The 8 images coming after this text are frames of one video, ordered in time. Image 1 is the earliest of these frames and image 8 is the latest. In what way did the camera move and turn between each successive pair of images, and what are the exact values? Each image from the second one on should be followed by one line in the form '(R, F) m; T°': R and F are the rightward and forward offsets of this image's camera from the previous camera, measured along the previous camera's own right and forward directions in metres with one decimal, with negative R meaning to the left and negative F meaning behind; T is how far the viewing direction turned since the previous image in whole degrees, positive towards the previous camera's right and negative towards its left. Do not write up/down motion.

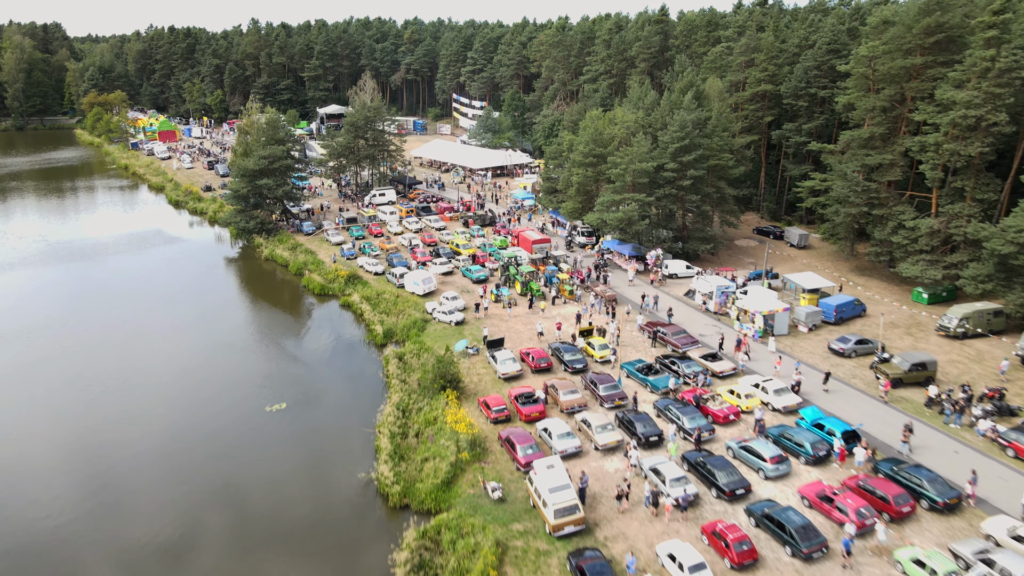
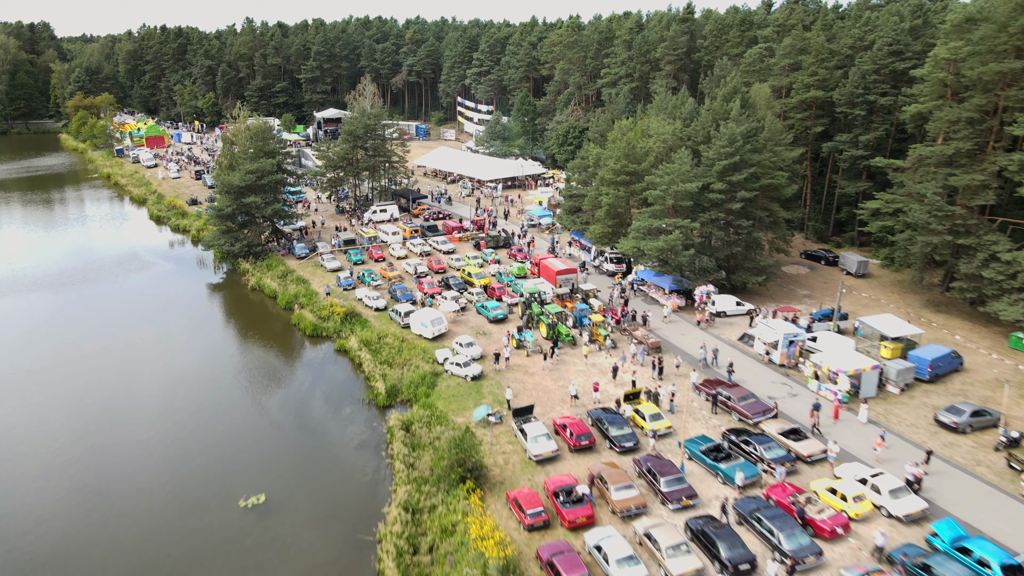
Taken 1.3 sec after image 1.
(-1.3, +6.1) m; 0°
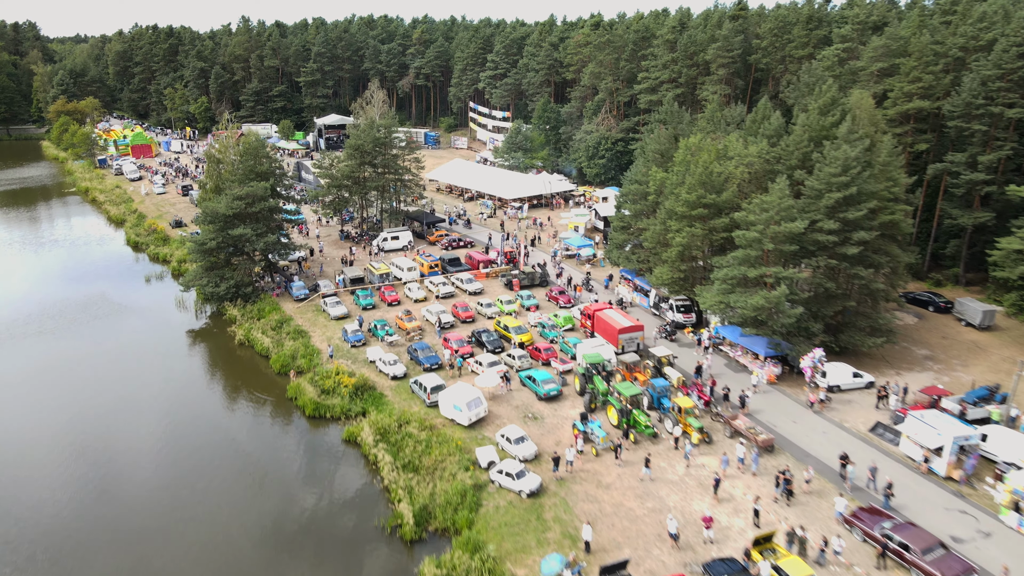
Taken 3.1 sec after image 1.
(-2.5, +8.3) m; 0°
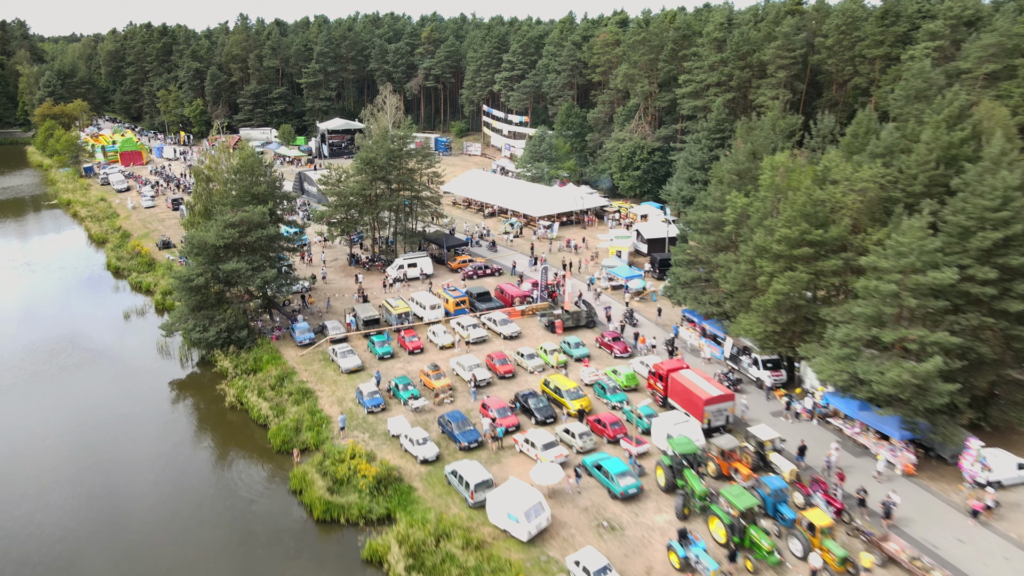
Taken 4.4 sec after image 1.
(-2.3, +6.7) m; 0°
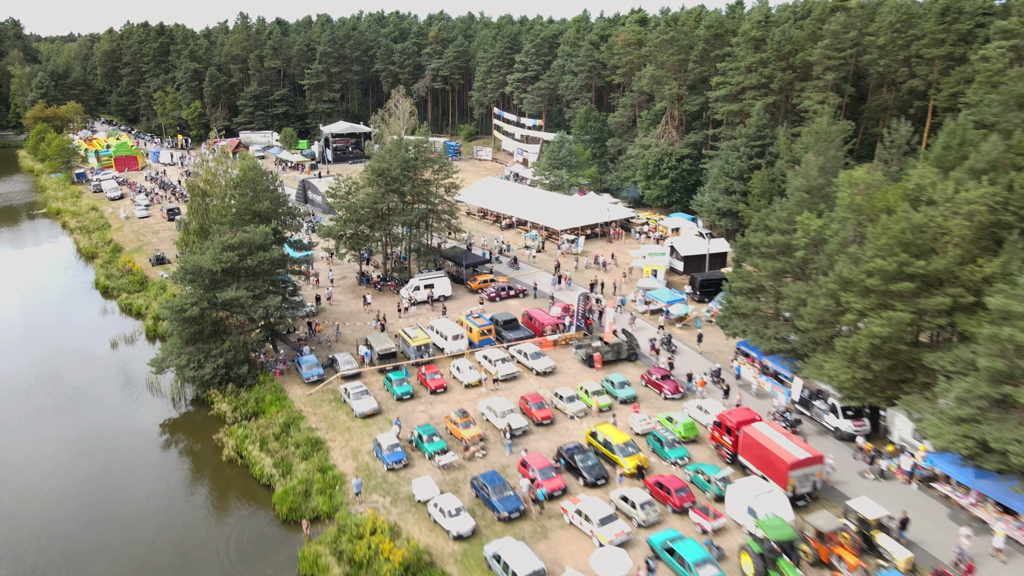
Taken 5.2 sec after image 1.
(-1.6, +4.1) m; 0°
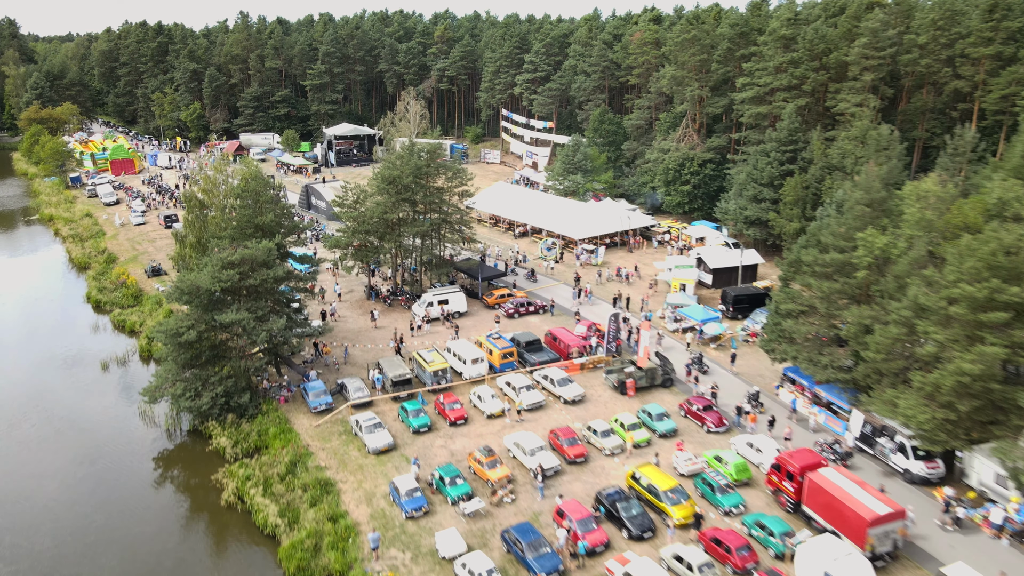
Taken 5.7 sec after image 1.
(-1.2, +2.7) m; 0°
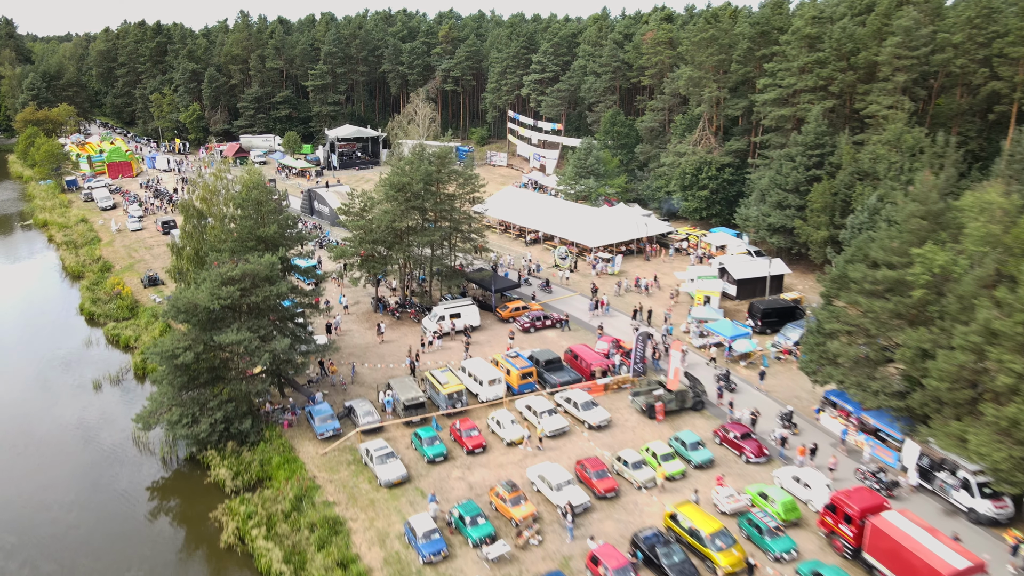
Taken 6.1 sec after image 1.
(-0.9, +2.1) m; 0°
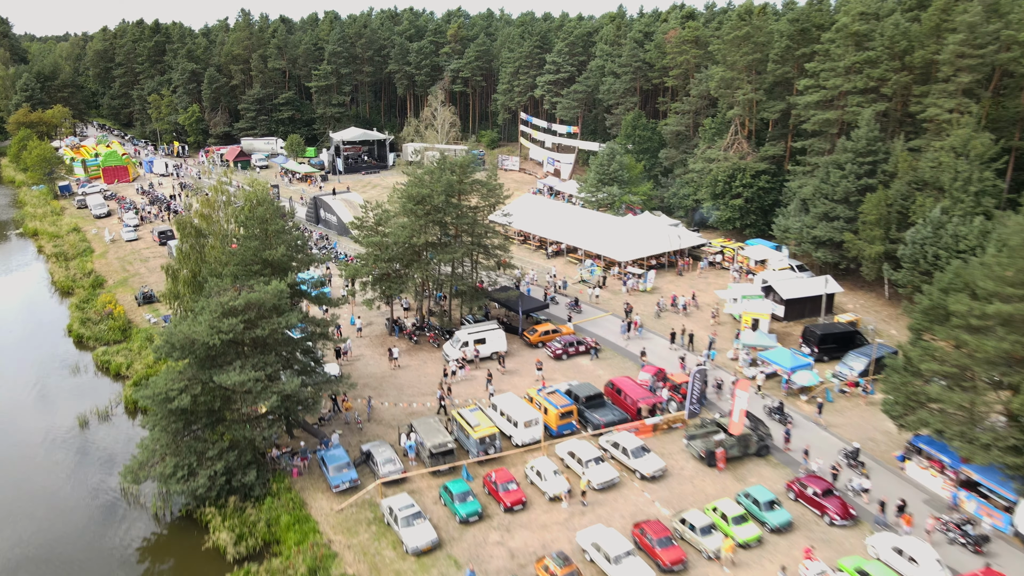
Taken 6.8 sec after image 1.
(-1.5, +3.5) m; 0°
